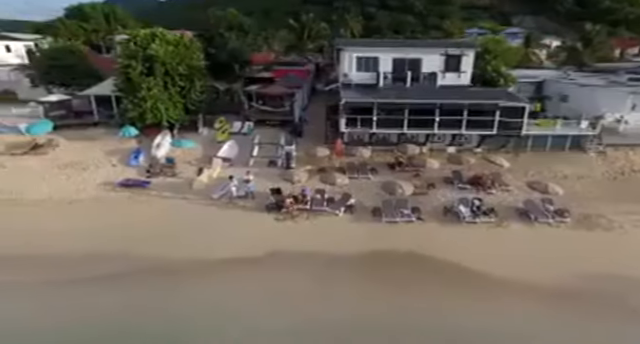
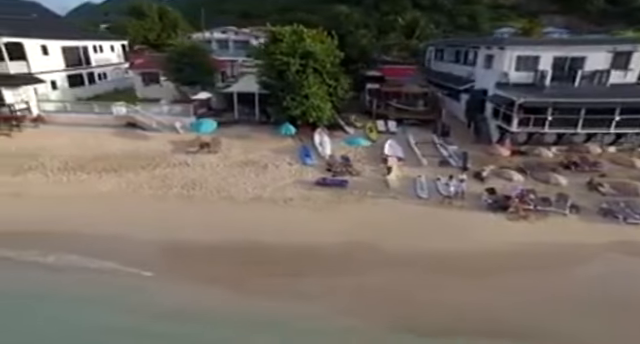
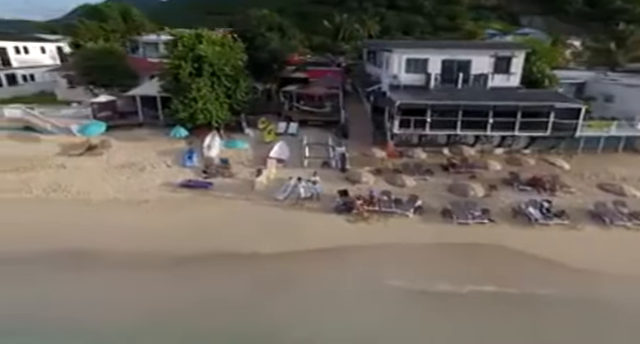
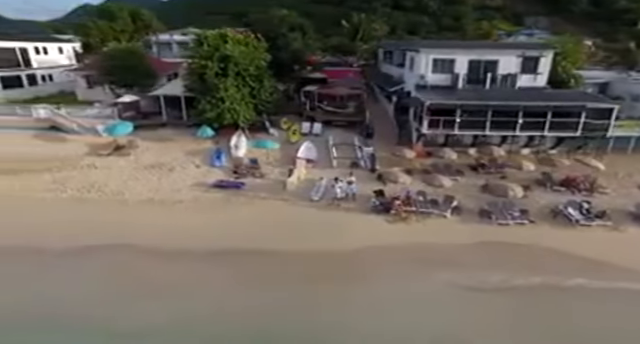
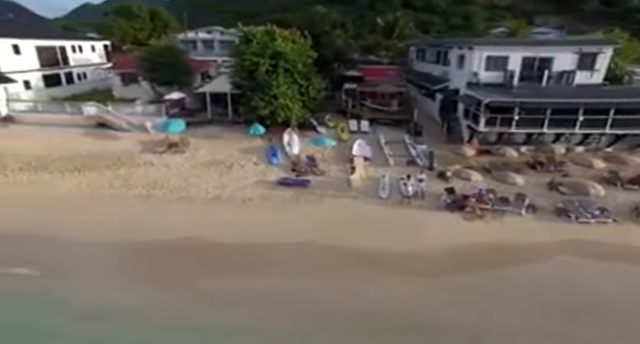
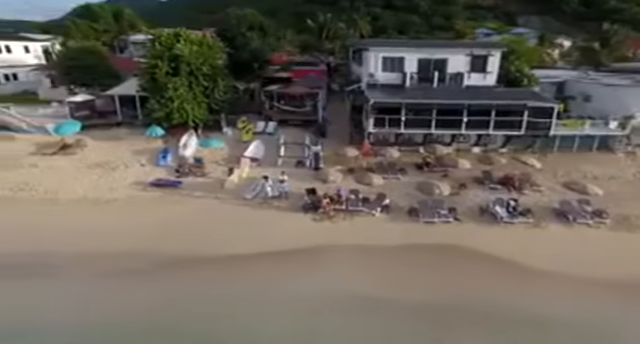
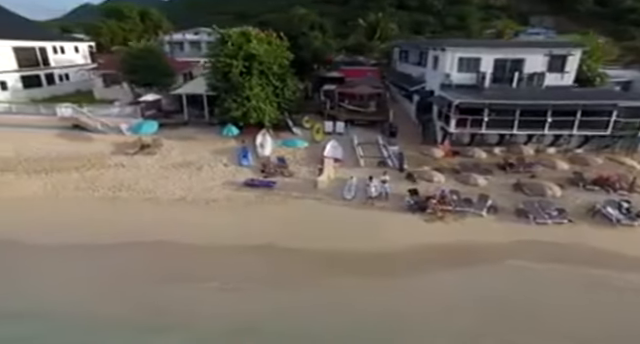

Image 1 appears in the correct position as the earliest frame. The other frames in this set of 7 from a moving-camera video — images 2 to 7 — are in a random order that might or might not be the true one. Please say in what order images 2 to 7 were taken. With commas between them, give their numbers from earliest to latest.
6, 3, 4, 7, 5, 2
